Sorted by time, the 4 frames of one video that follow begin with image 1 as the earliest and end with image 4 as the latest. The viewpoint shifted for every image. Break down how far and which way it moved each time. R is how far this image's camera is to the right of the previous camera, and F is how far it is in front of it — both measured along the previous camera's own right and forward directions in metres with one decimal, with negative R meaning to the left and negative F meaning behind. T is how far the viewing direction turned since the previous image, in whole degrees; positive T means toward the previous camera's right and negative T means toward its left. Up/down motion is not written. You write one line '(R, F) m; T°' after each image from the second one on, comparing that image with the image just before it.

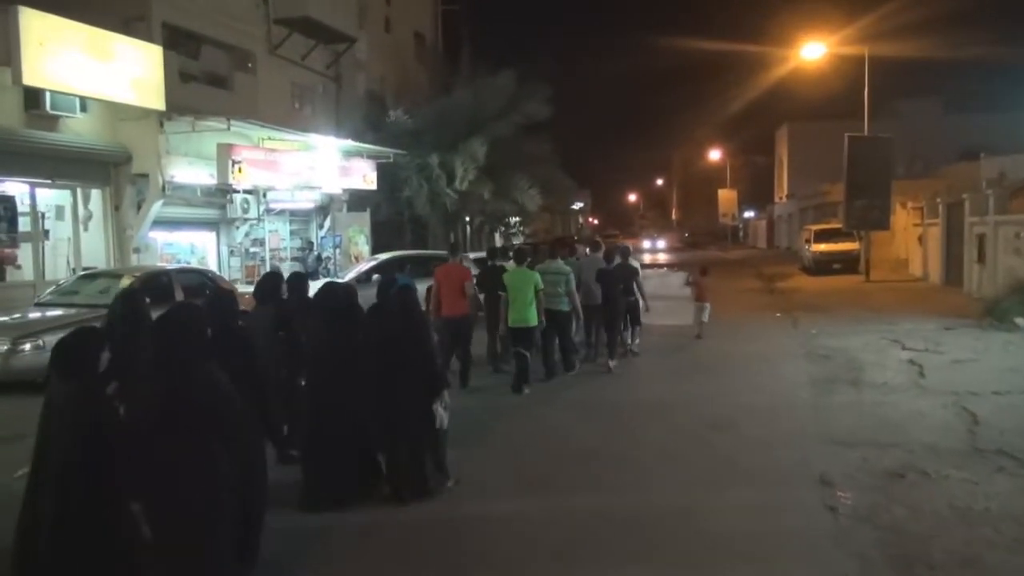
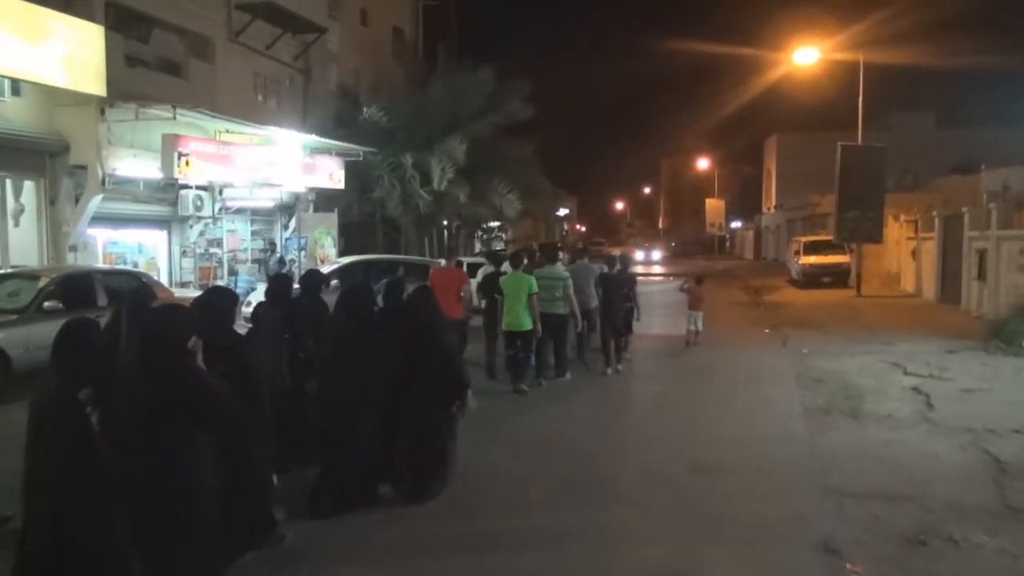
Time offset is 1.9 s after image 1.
(+0.3, +1.3) m; +1°
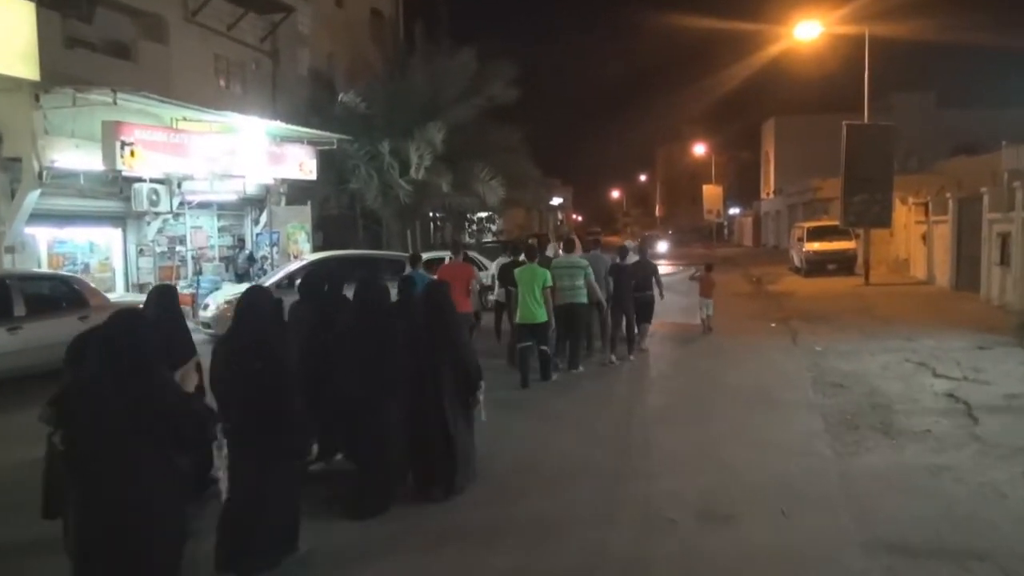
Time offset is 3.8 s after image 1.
(+0.2, +1.5) m; 0°
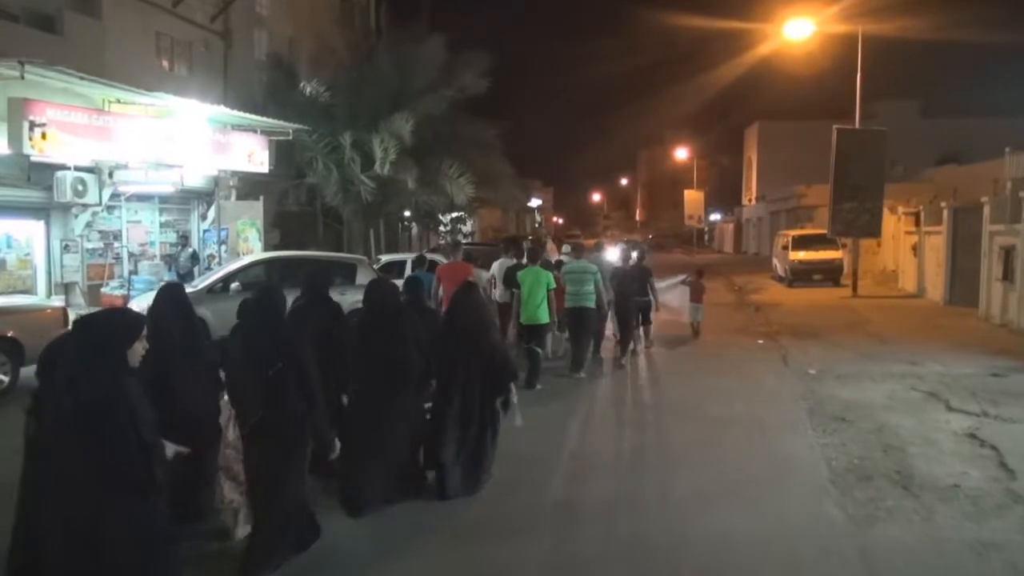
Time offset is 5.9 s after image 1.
(+0.2, +1.5) m; +1°
